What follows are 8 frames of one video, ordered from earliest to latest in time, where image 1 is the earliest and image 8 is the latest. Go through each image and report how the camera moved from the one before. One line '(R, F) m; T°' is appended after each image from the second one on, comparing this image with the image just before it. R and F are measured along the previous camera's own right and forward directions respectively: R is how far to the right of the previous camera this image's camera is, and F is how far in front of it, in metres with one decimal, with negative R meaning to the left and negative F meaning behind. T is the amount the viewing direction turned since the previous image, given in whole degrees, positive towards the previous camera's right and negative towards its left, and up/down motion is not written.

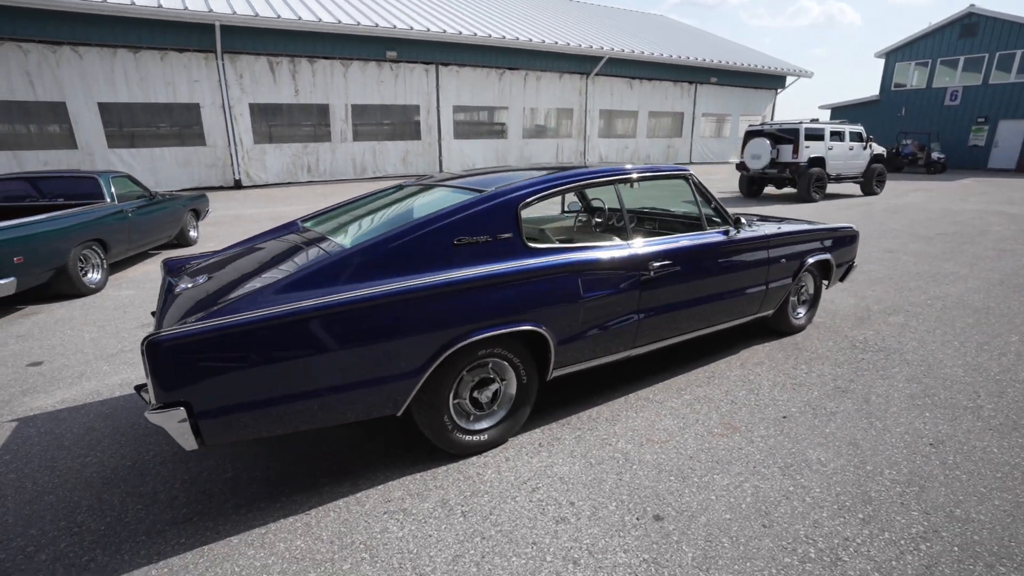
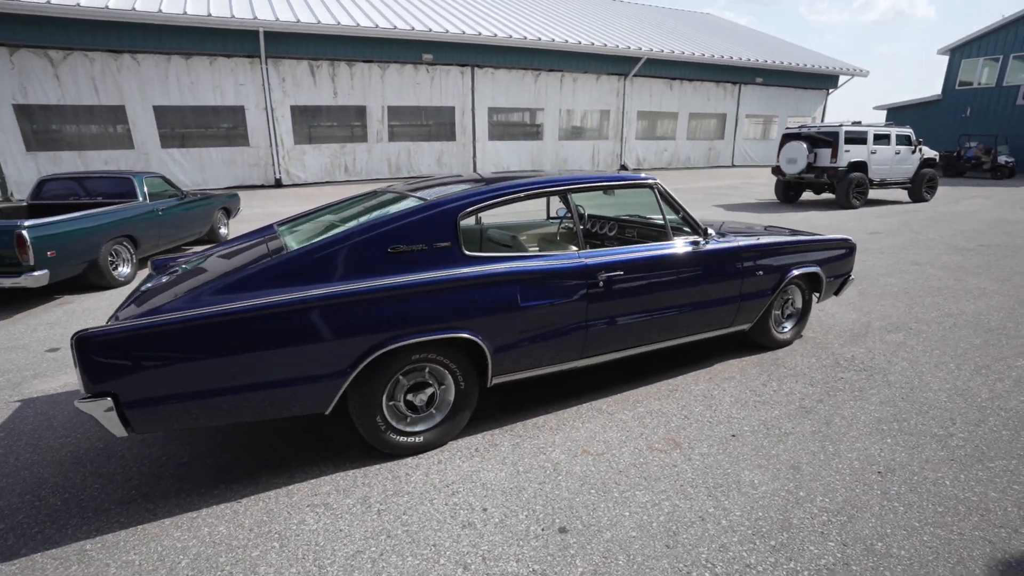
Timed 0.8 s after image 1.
(+0.6, 0.0) m; -5°
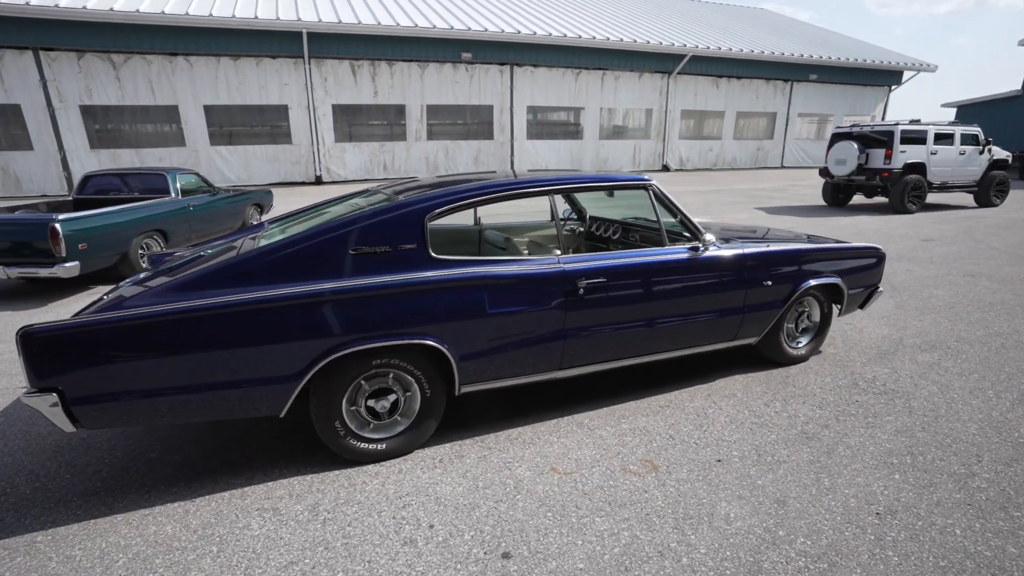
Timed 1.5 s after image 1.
(+0.4, +0.2) m; -5°
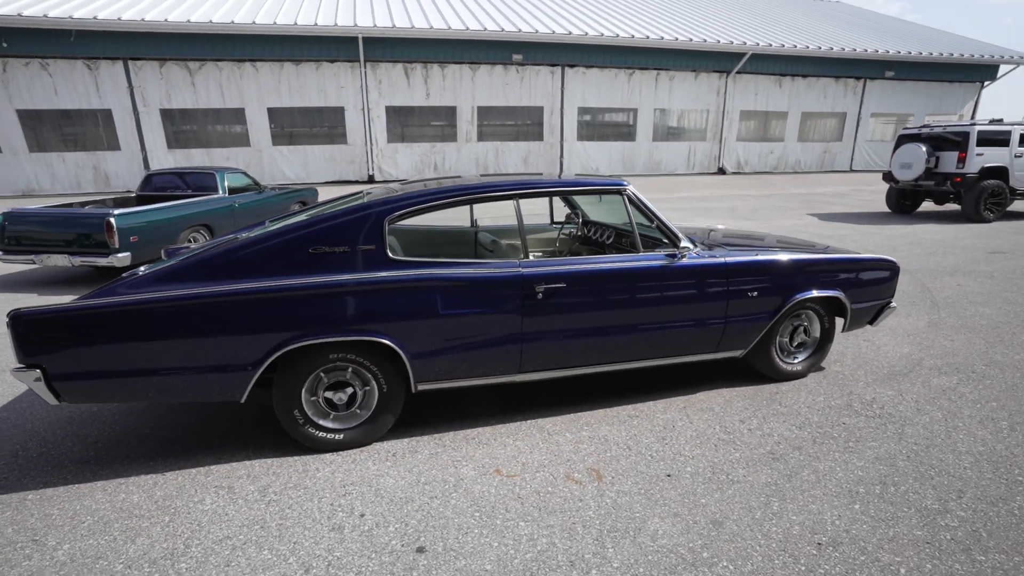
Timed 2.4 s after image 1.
(+0.6, 0.0) m; -7°
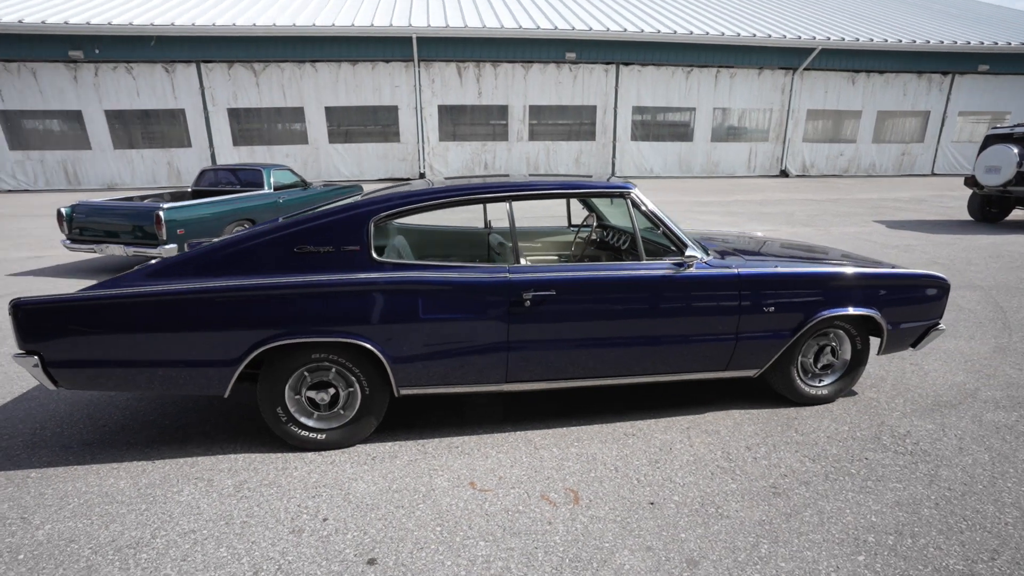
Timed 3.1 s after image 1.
(+0.4, +0.1) m; -6°
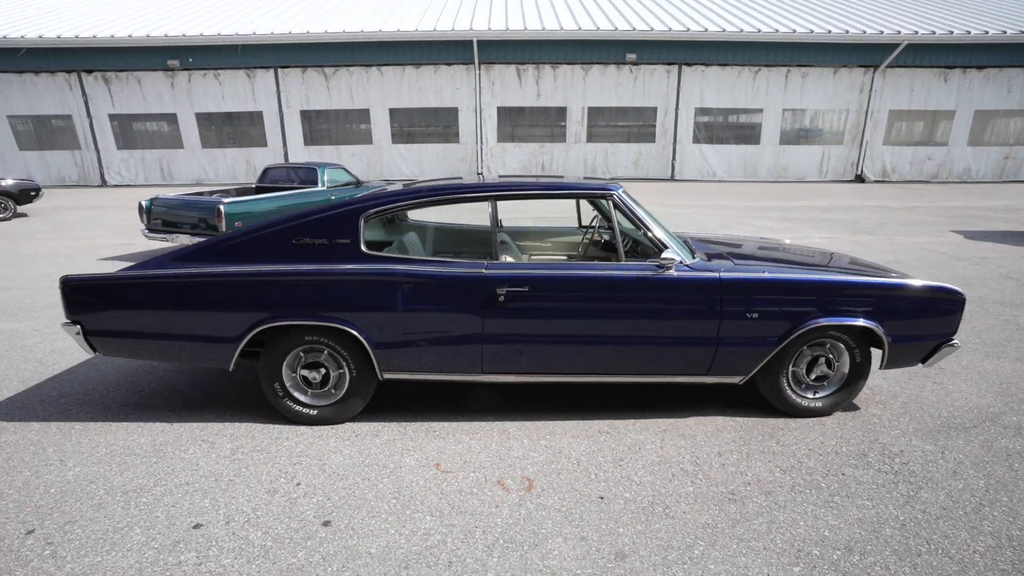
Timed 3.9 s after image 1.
(+0.5, -0.1) m; -7°
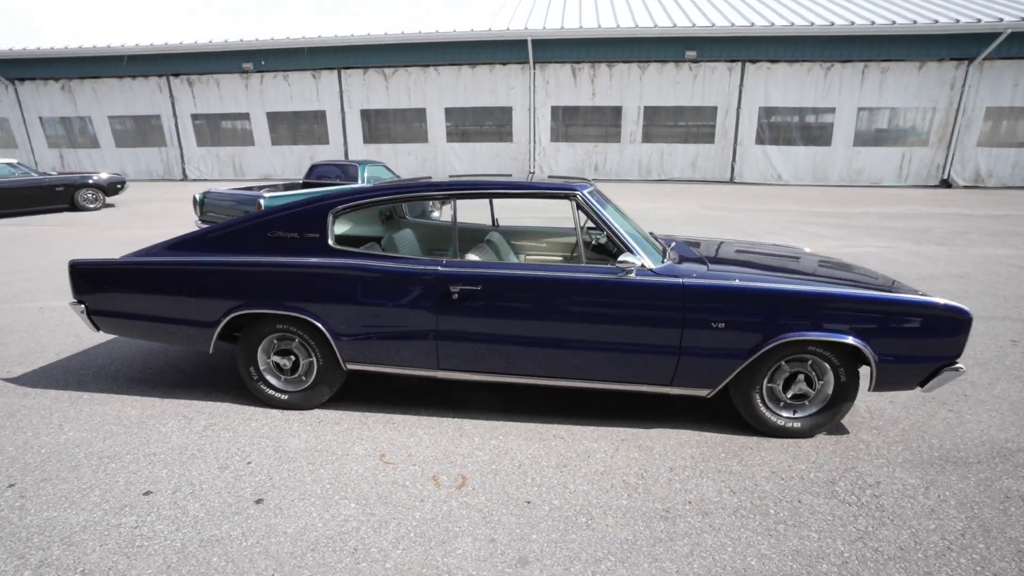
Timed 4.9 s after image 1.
(+0.6, 0.0) m; -7°
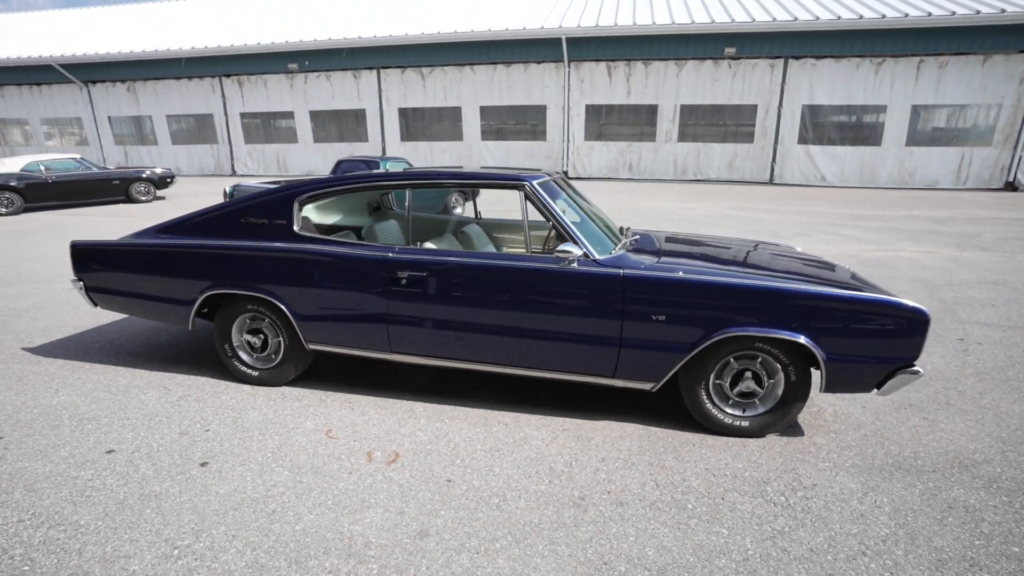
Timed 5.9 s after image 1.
(+0.6, 0.0) m; -5°
